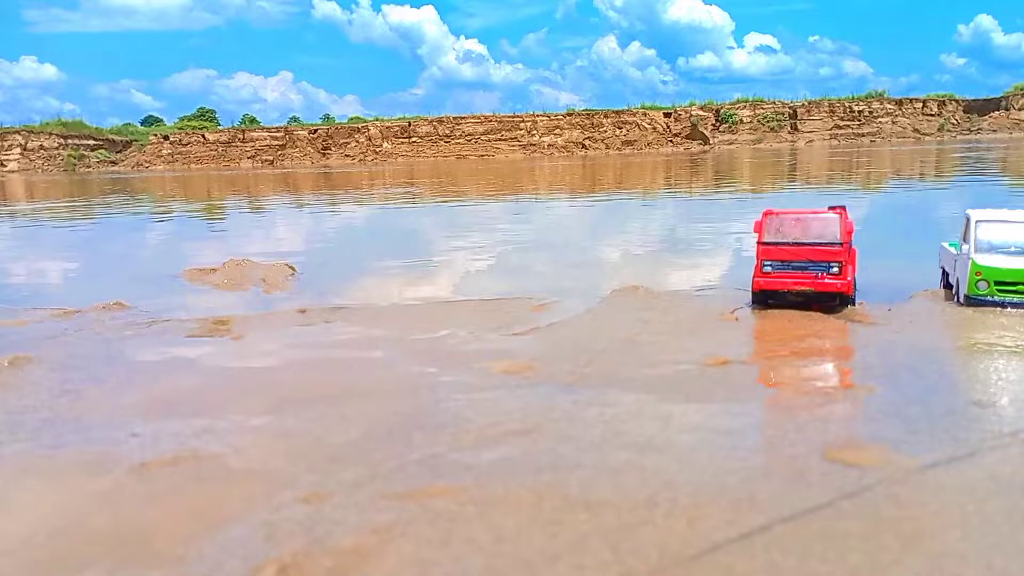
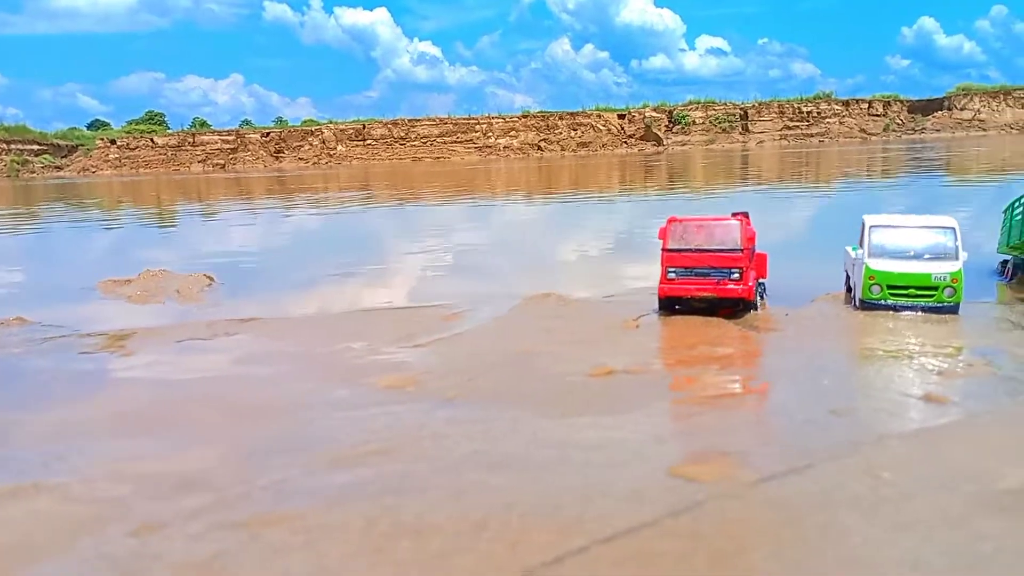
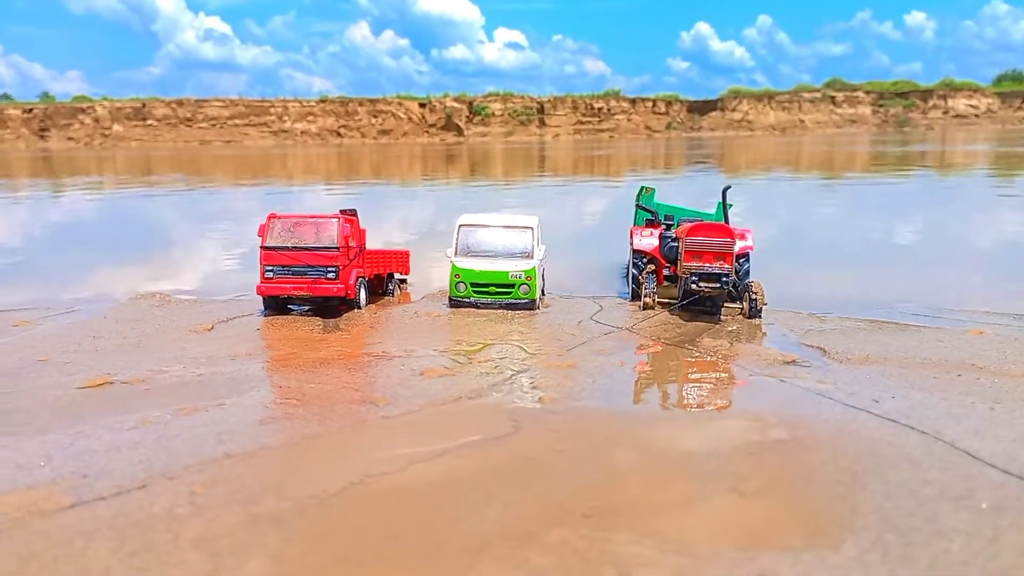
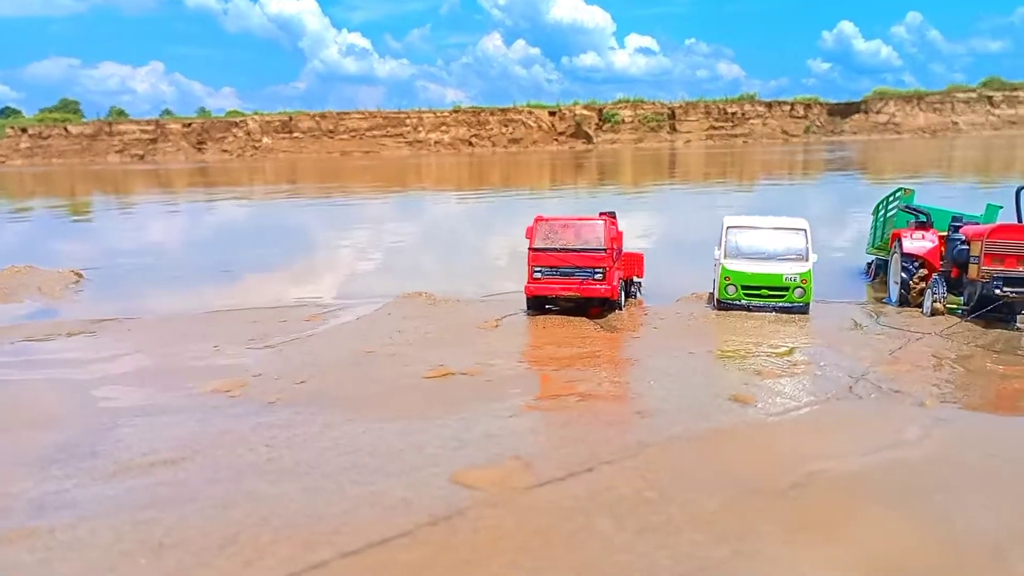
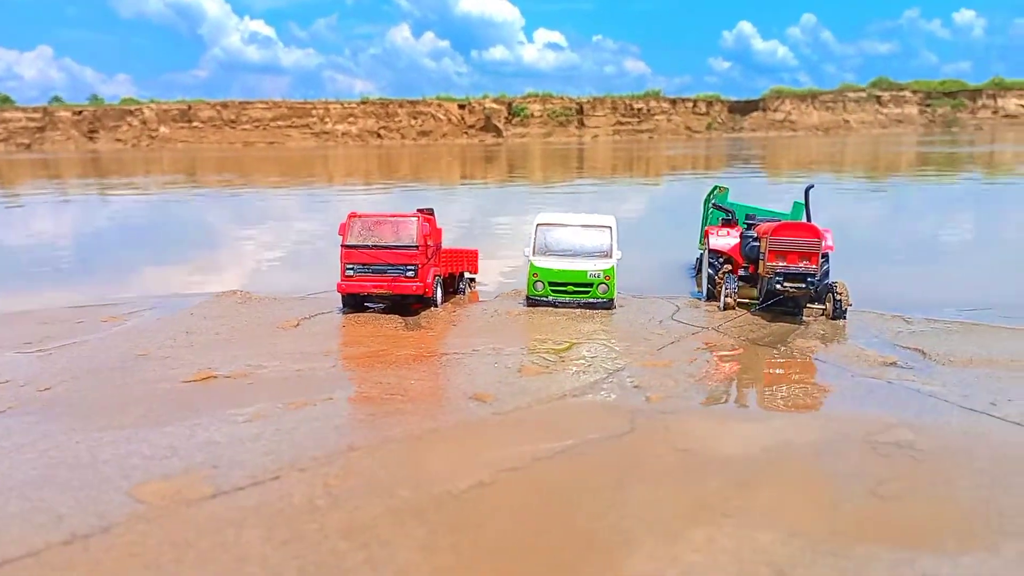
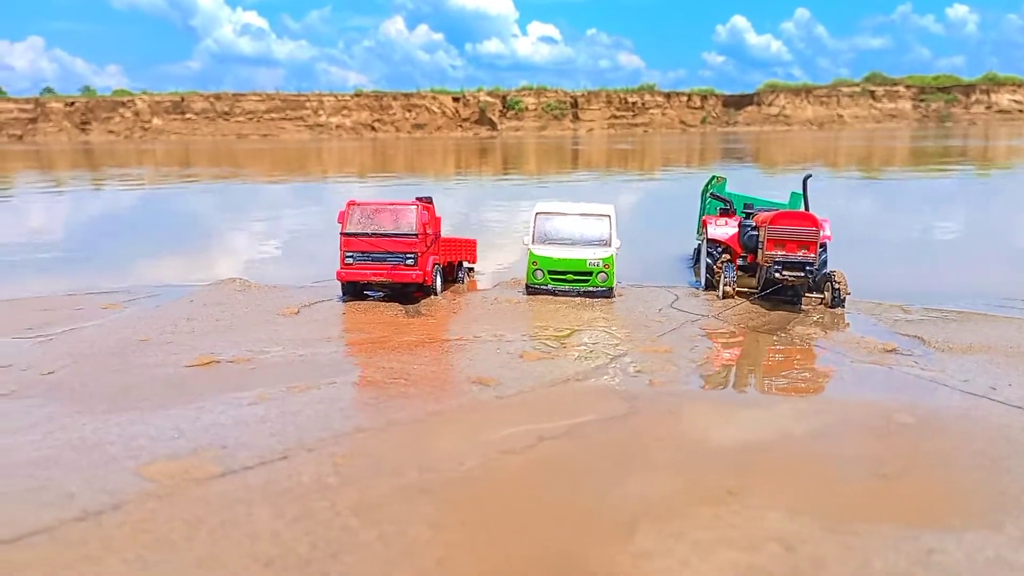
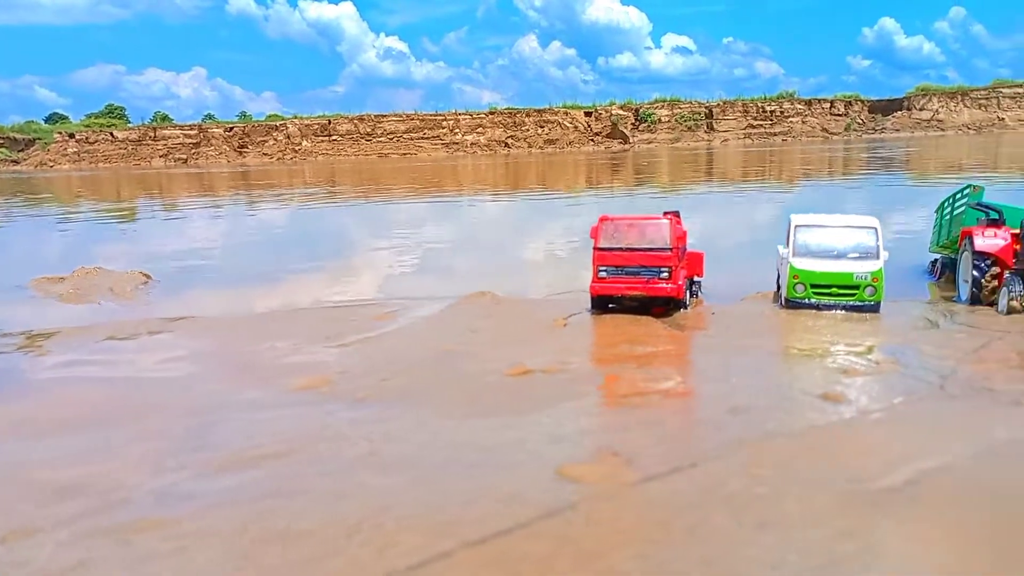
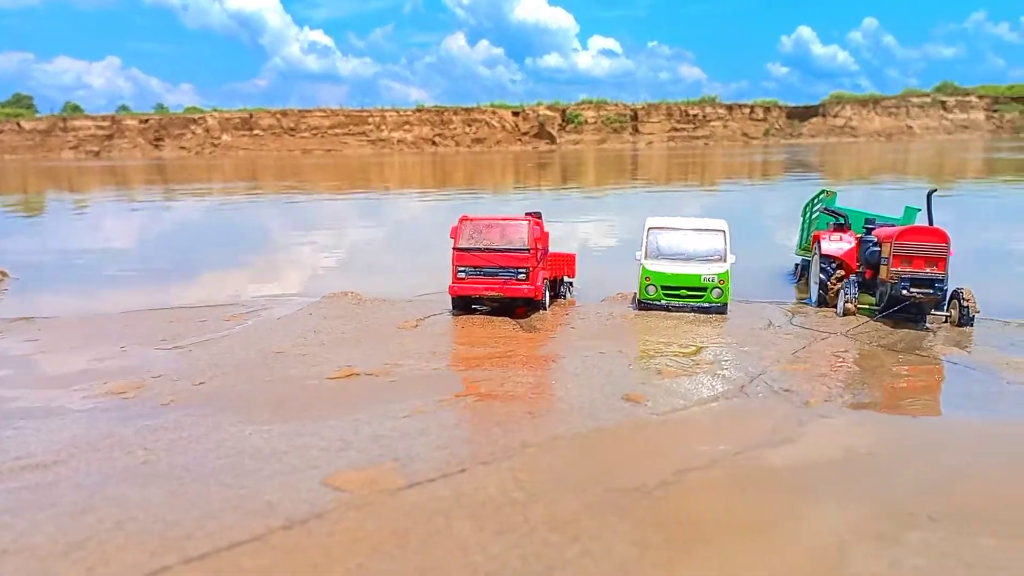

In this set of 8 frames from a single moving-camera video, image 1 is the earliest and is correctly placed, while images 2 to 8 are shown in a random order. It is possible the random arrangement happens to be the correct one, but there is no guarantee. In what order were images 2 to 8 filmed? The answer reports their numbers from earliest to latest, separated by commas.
2, 7, 4, 8, 5, 3, 6
